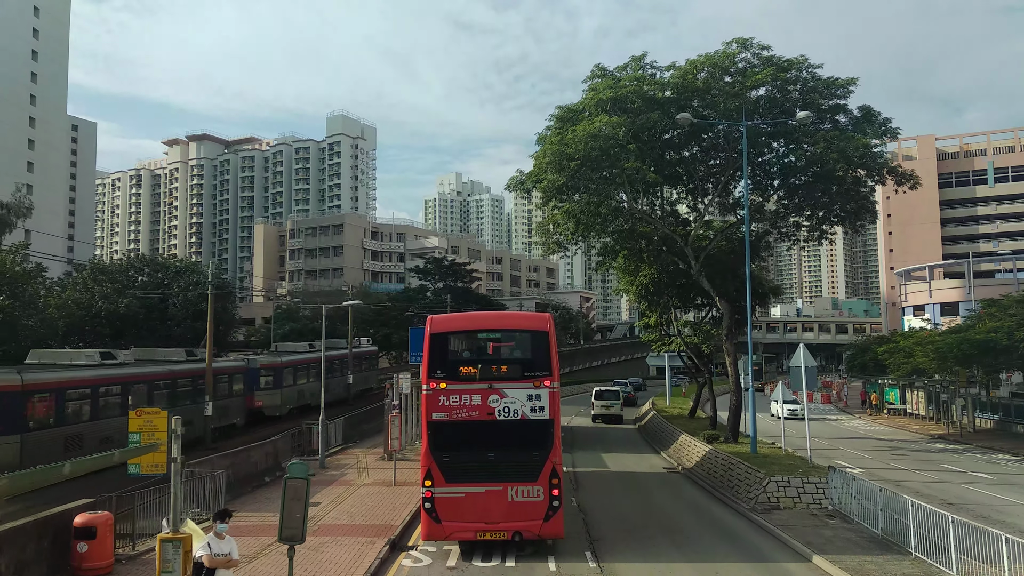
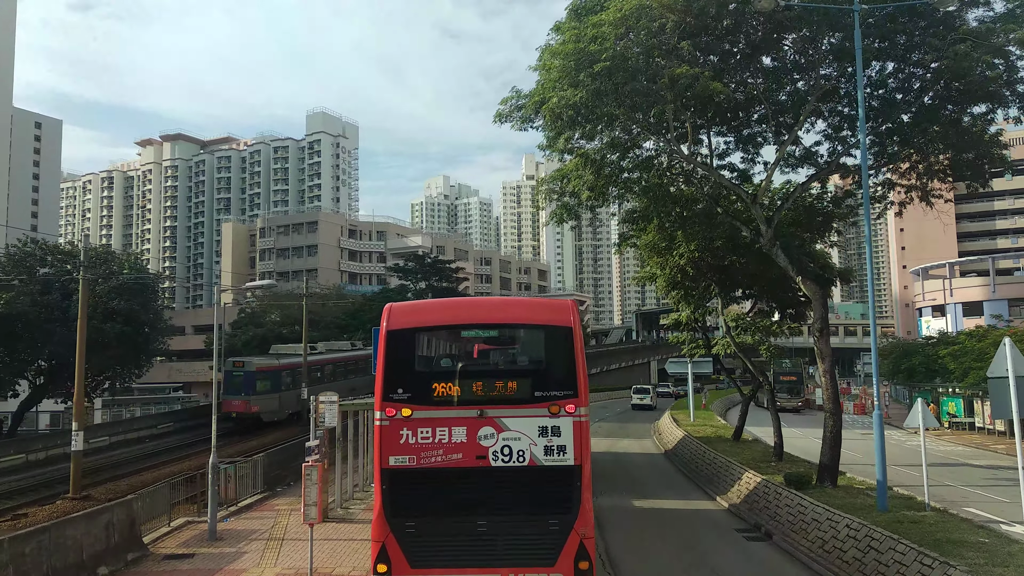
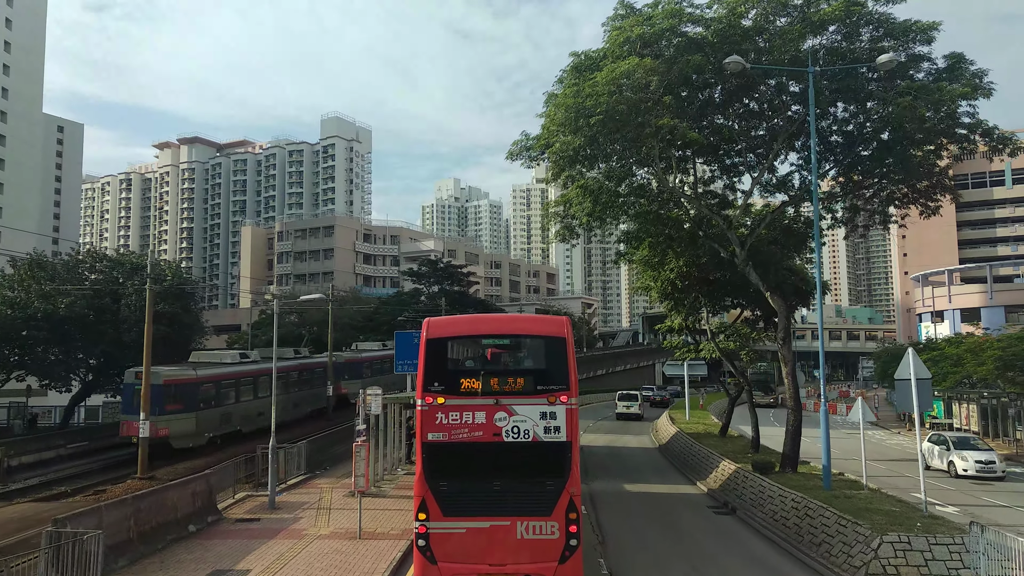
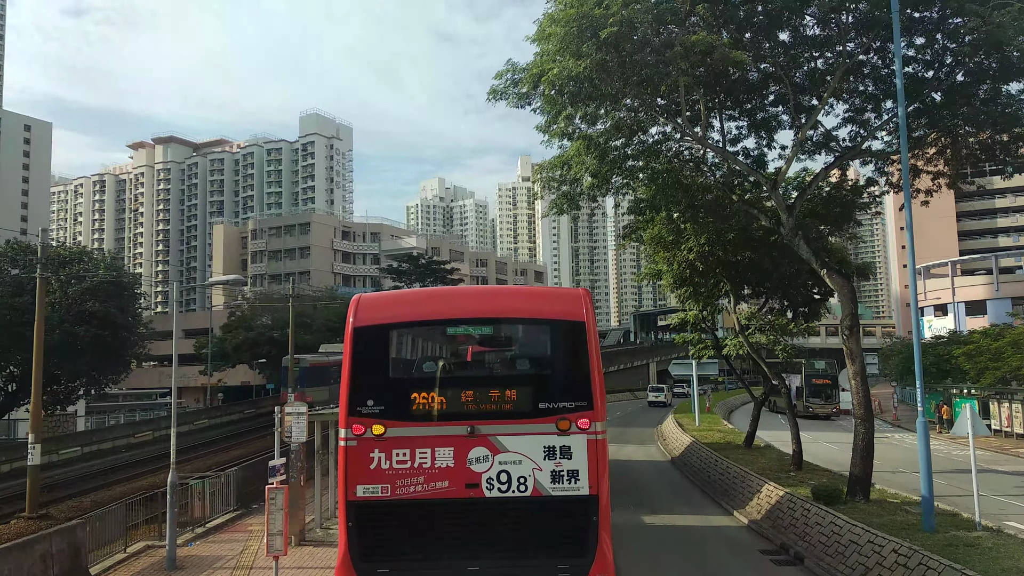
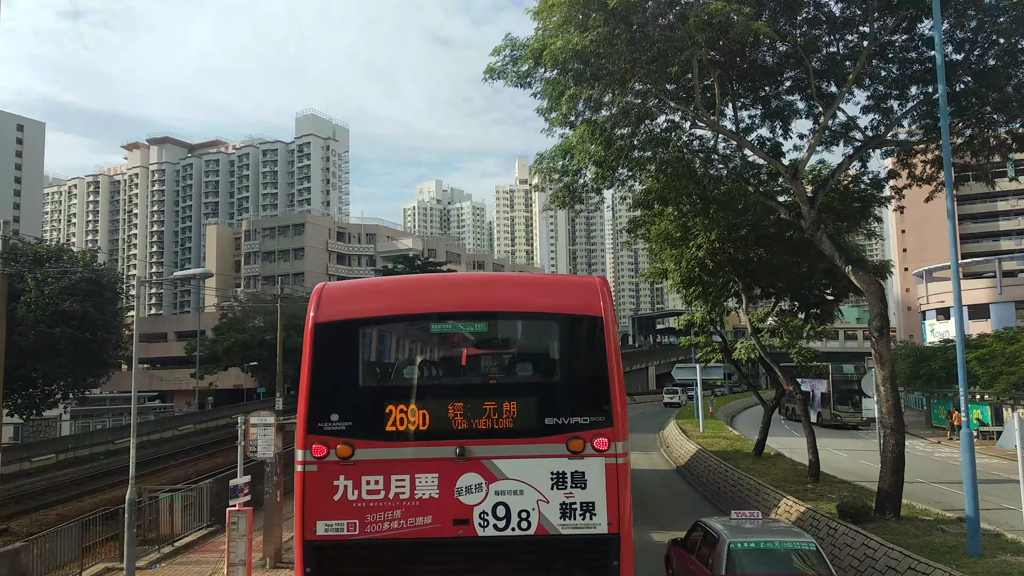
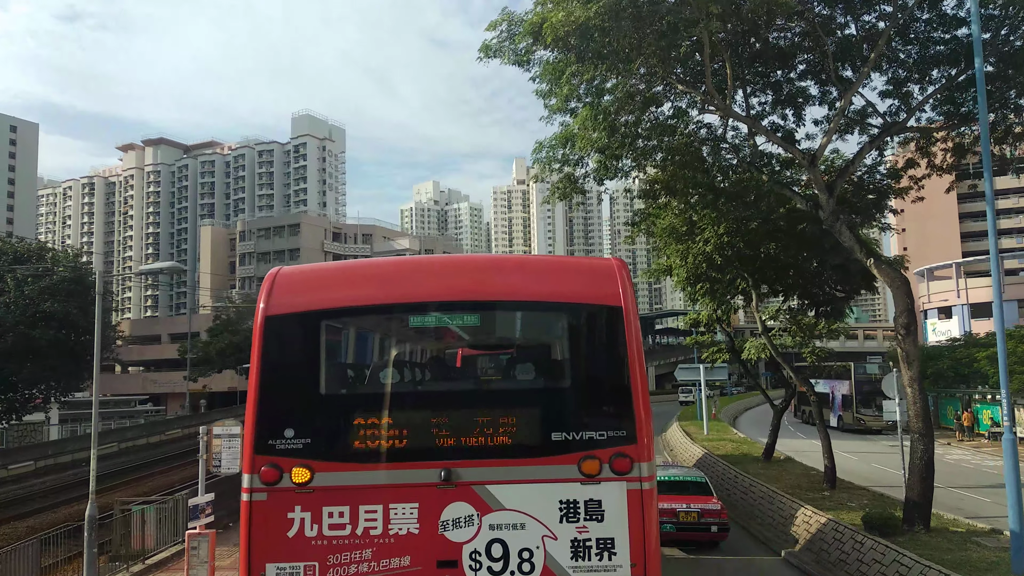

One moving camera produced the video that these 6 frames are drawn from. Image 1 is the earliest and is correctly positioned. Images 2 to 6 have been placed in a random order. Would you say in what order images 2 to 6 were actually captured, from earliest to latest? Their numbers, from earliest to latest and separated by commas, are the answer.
3, 2, 4, 5, 6
